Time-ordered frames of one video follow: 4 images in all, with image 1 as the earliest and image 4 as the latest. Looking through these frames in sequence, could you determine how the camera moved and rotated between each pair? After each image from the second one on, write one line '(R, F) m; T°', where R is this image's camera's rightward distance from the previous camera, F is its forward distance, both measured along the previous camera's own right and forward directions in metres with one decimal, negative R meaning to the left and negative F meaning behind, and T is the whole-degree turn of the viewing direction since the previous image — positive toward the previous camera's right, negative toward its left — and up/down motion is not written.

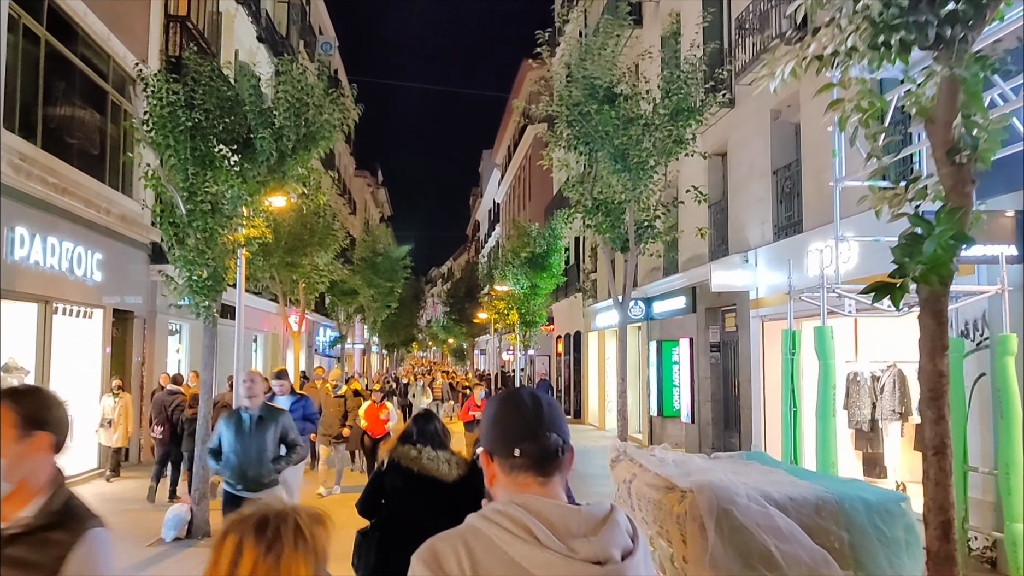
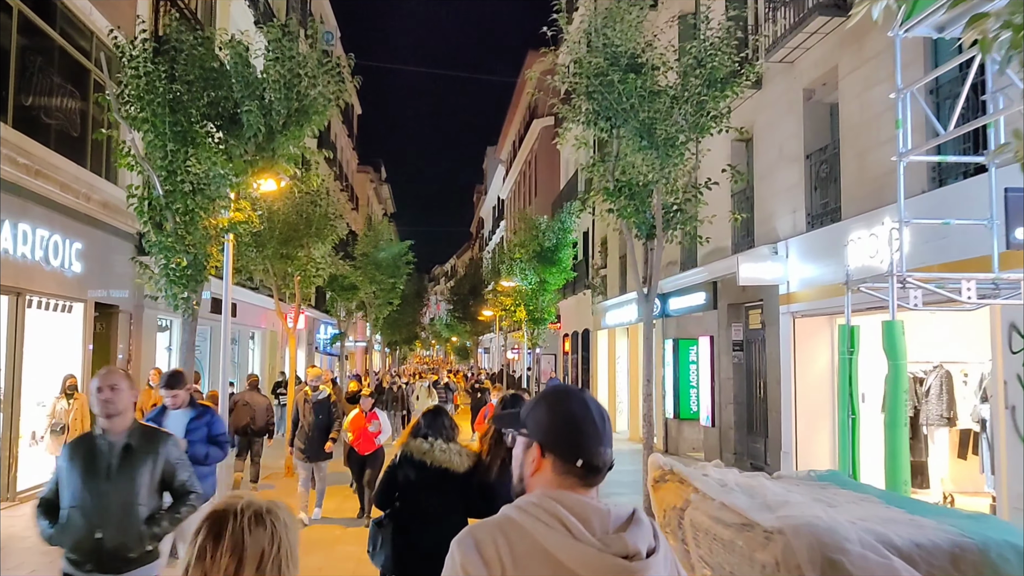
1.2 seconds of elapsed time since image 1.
(-0.1, +1.0) m; 0°
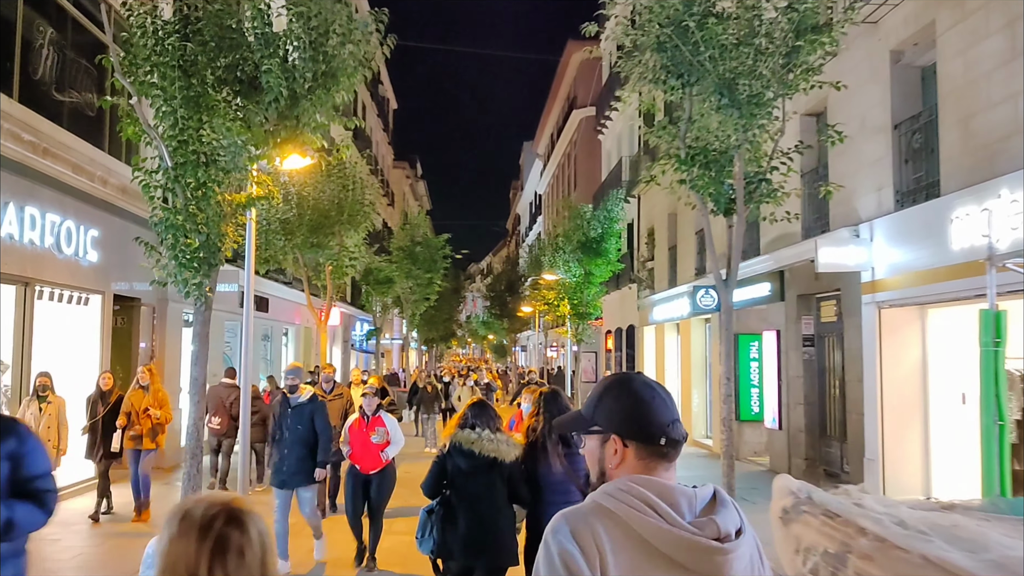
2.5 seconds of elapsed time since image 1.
(-0.2, +1.2) m; -2°
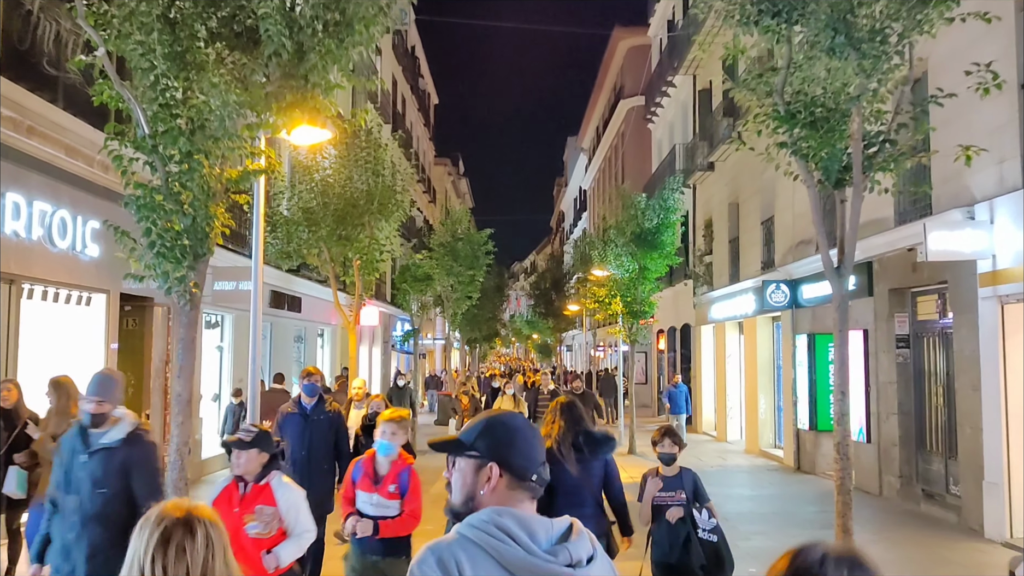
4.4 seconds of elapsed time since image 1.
(-0.1, +1.6) m; -3°
